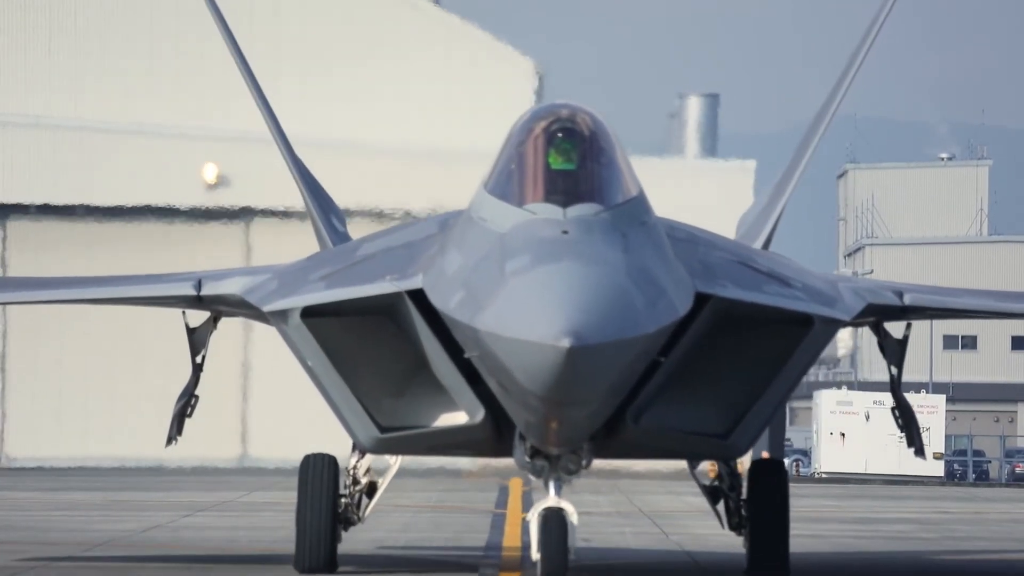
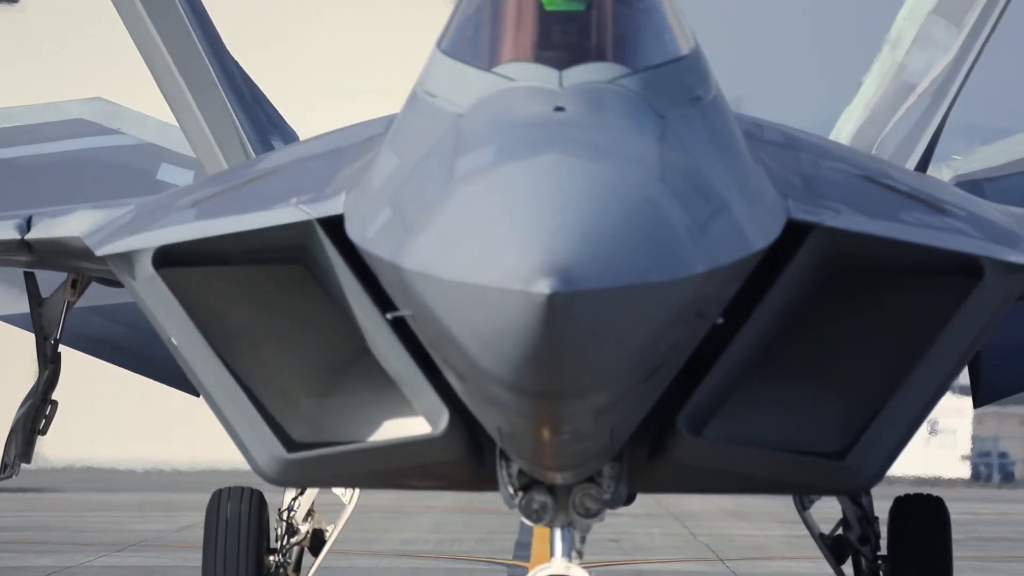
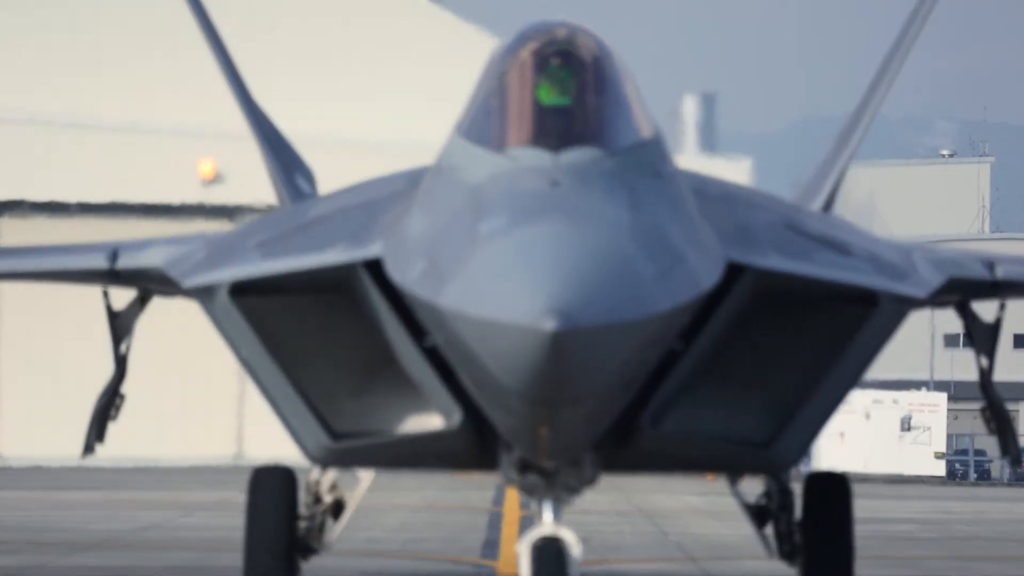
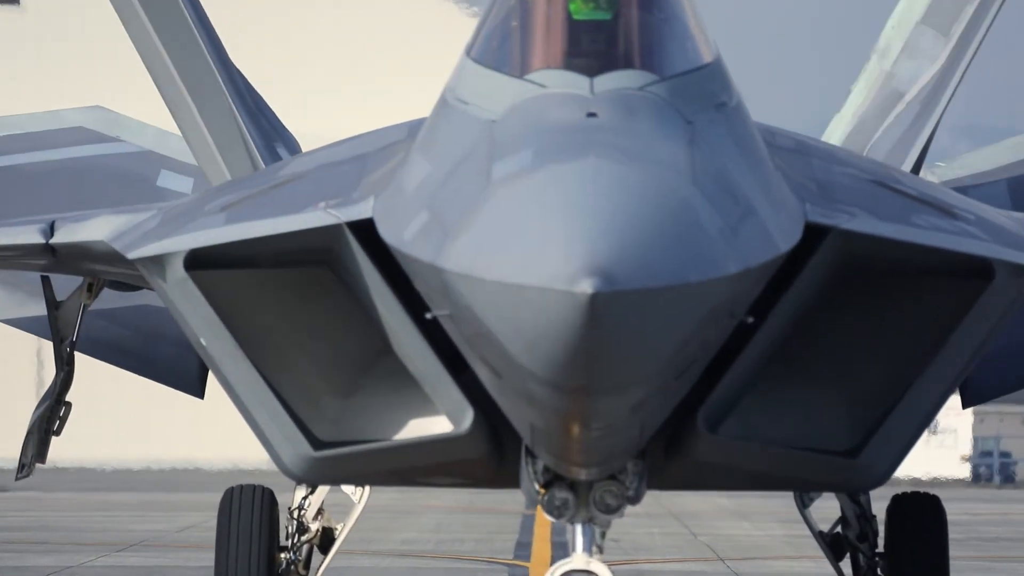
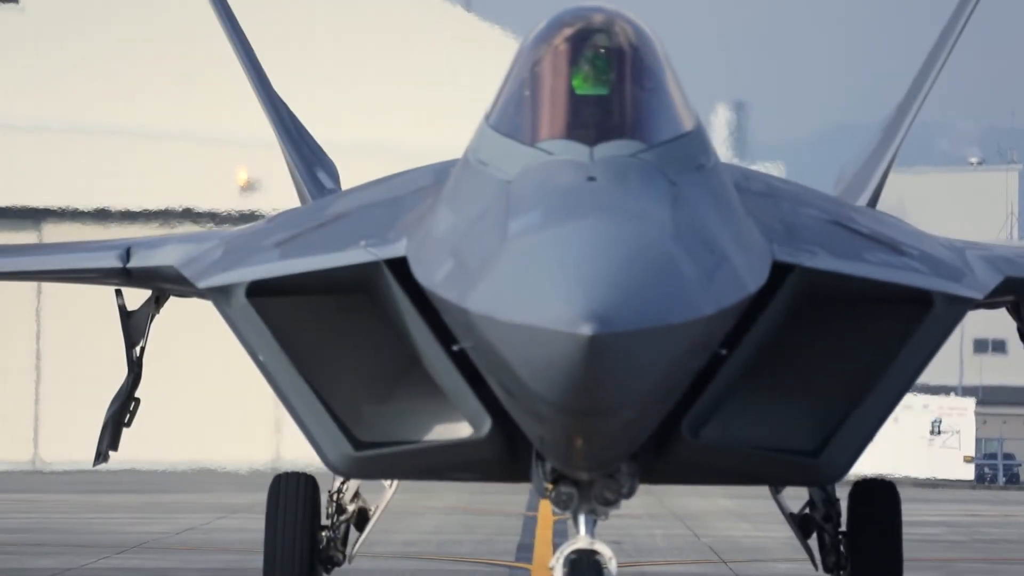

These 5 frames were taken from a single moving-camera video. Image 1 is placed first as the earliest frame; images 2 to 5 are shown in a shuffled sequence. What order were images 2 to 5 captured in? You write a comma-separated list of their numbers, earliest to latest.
3, 5, 4, 2
